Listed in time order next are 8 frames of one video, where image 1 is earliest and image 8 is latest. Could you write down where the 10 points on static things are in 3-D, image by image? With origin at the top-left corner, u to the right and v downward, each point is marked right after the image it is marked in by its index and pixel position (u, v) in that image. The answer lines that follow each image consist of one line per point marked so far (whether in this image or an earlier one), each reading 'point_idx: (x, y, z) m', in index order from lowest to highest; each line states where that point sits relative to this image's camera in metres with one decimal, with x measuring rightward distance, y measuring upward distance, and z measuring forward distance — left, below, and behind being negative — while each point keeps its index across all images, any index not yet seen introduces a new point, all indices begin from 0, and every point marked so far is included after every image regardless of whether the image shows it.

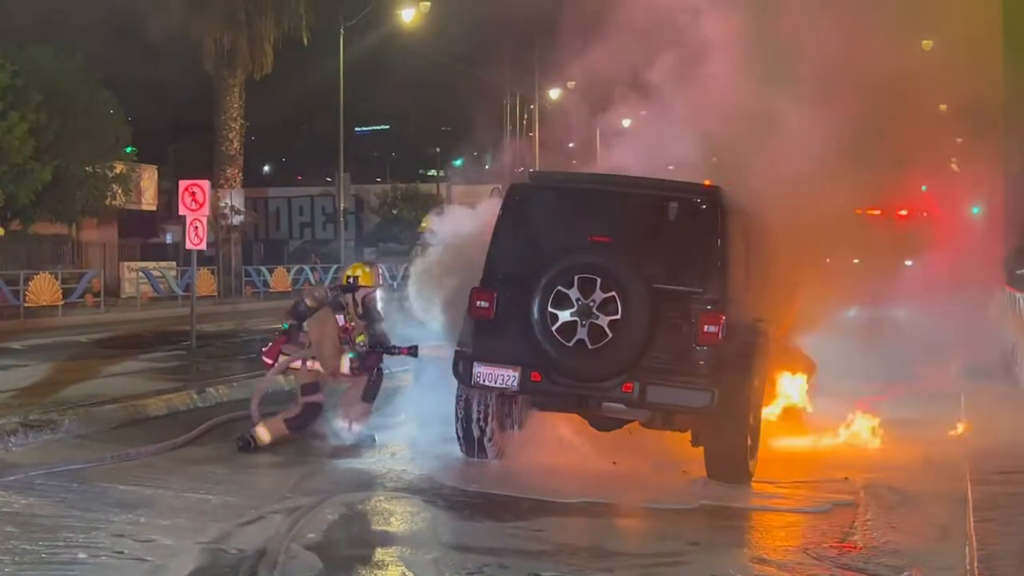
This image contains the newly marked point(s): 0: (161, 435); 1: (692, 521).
0: (-2.8, -1.1, +7.8) m
1: (+1.0, -1.2, +5.6) m
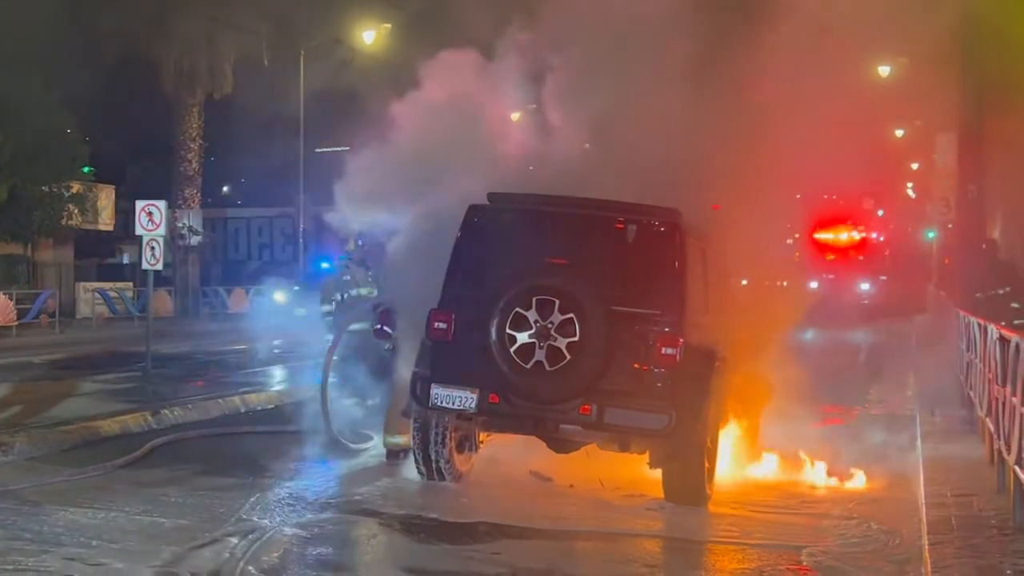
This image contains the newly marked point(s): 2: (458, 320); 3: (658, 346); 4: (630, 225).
0: (-3.1, -1.2, +7.6) m
1: (+0.8, -1.3, +5.6) m
2: (-0.3, -0.1, +6.0) m
3: (+0.9, -0.3, +6.0) m
4: (+0.7, +0.4, +6.3) m
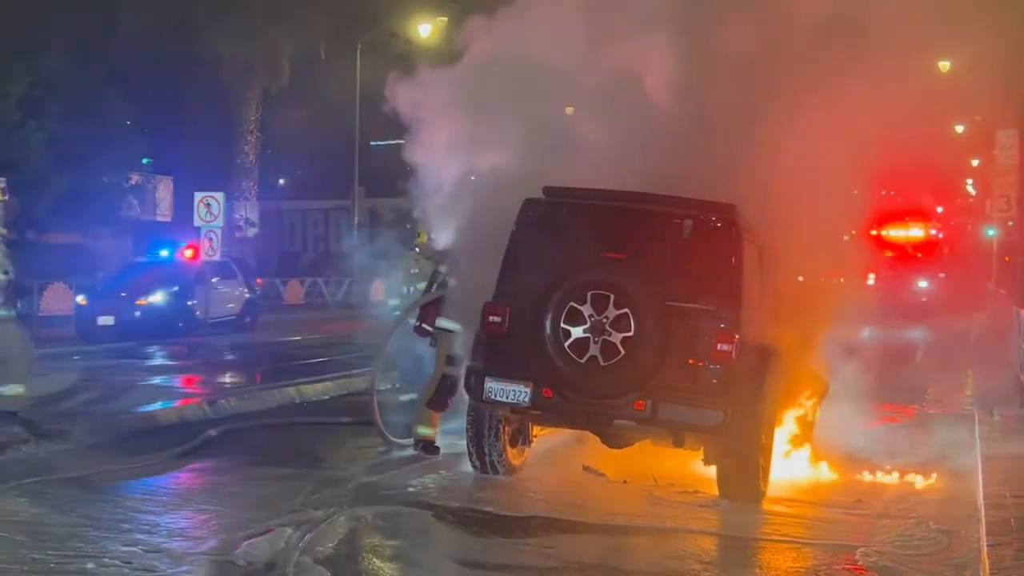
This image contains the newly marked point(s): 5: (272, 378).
0: (-2.7, -1.1, +7.8) m
1: (+1.0, -1.3, +5.6) m
2: (0.0, -0.1, +6.0) m
3: (+1.2, -0.3, +6.0) m
4: (+1.1, +0.4, +6.3) m
5: (-2.8, -1.0, +12.0) m
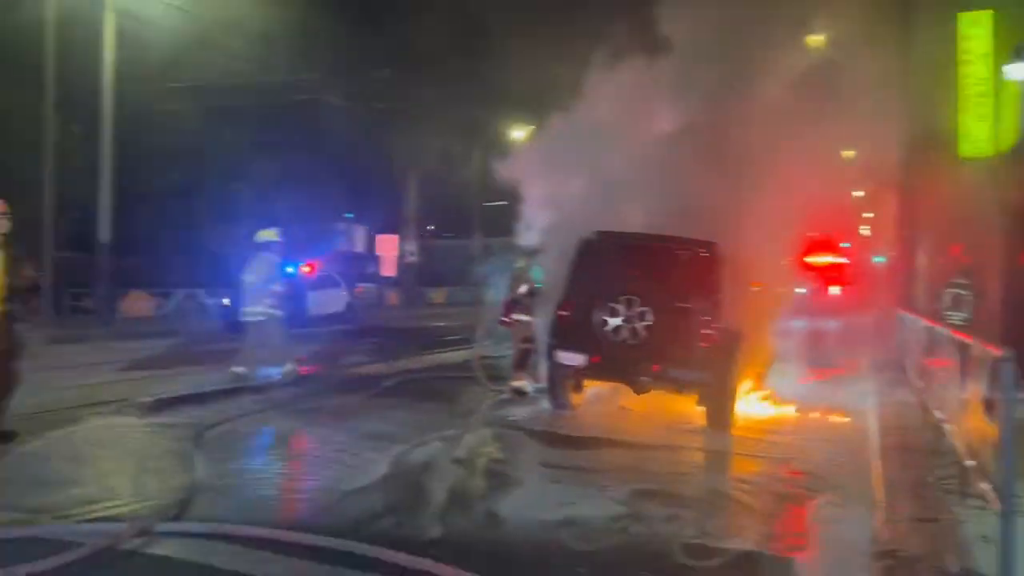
0: (-2.0, -1.2, +12.1) m
1: (+1.6, -1.4, +9.7) m
2: (+0.6, -0.2, +10.2) m
3: (+1.8, -0.4, +10.1) m
4: (+1.7, +0.4, +10.3) m
5: (-1.8, -0.9, +16.3) m
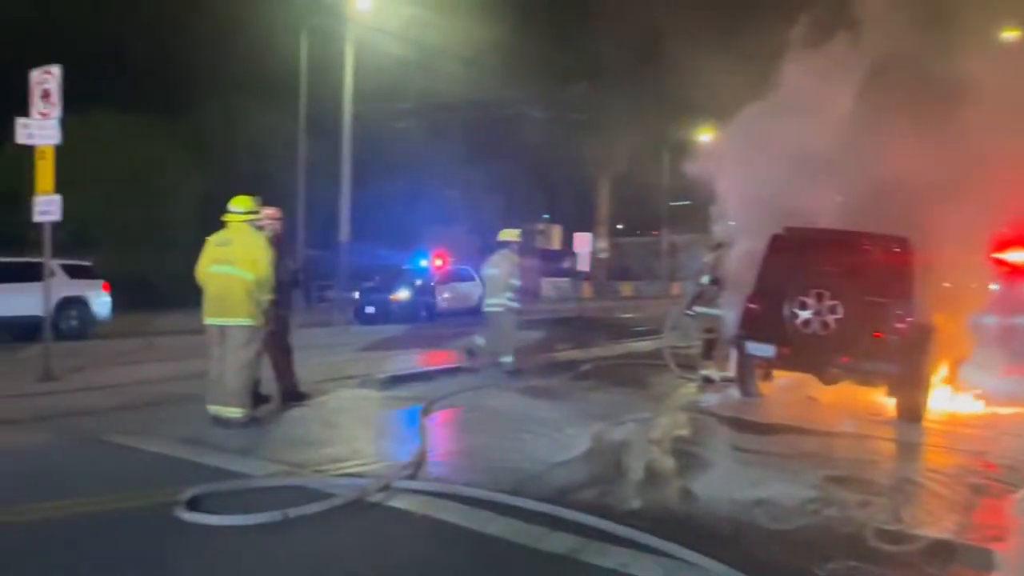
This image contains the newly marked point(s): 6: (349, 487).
0: (+0.2, -1.1, +12.9) m
1: (+3.4, -1.4, +10.0) m
2: (+2.5, -0.1, +10.6) m
3: (+3.6, -0.4, +10.3) m
4: (+3.6, +0.4, +10.6) m
5: (+1.1, -0.7, +17.1) m
6: (-1.1, -1.3, +7.3) m
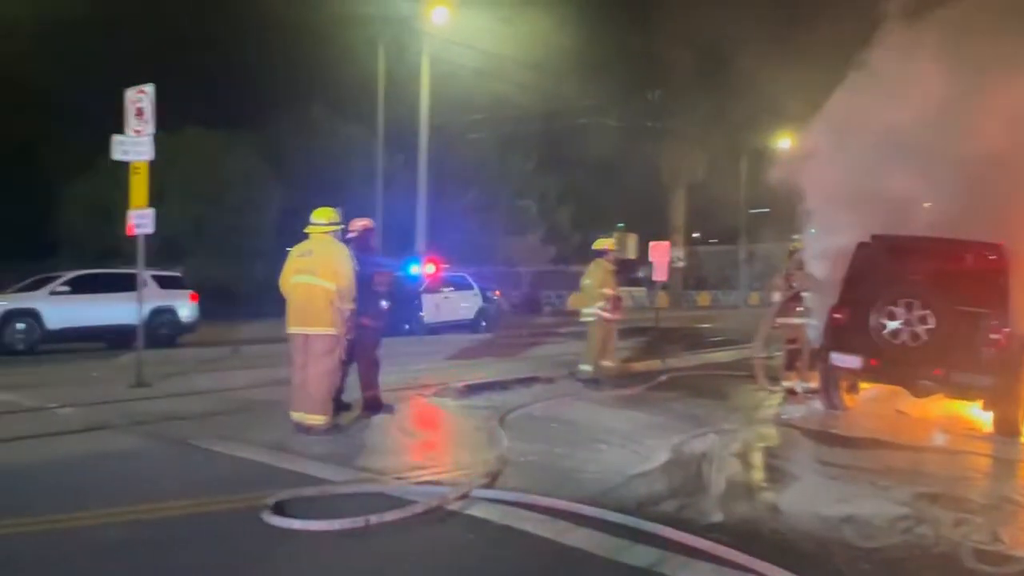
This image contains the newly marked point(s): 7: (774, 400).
0: (+1.2, -1.2, +12.8) m
1: (+4.1, -1.5, +9.7) m
2: (+3.2, -0.2, +10.4) m
3: (+4.4, -0.5, +10.0) m
4: (+4.4, +0.3, +10.3) m
5: (+2.3, -0.9, +16.9) m
6: (-0.6, -1.4, +7.3) m
7: (+2.8, -1.2, +11.7) m
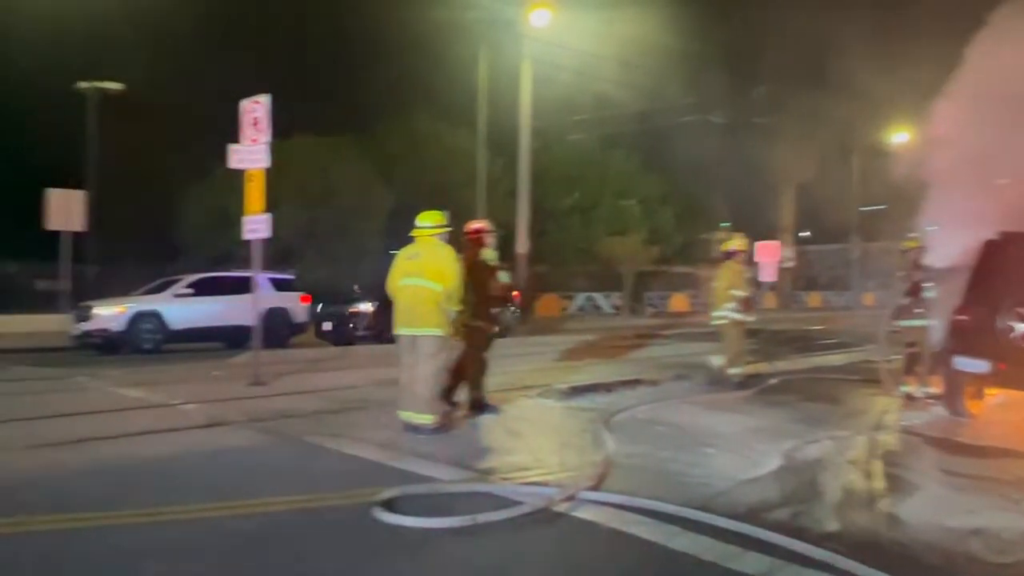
0: (+2.4, -1.2, +12.6) m
1: (+5.1, -1.5, +9.2) m
2: (+4.3, -0.2, +10.0) m
3: (+5.4, -0.5, +9.5) m
4: (+5.4, +0.3, +9.8) m
5: (+3.9, -0.9, +16.6) m
6: (+0.2, -1.4, +7.3) m
7: (+4.0, -1.2, +11.3) m
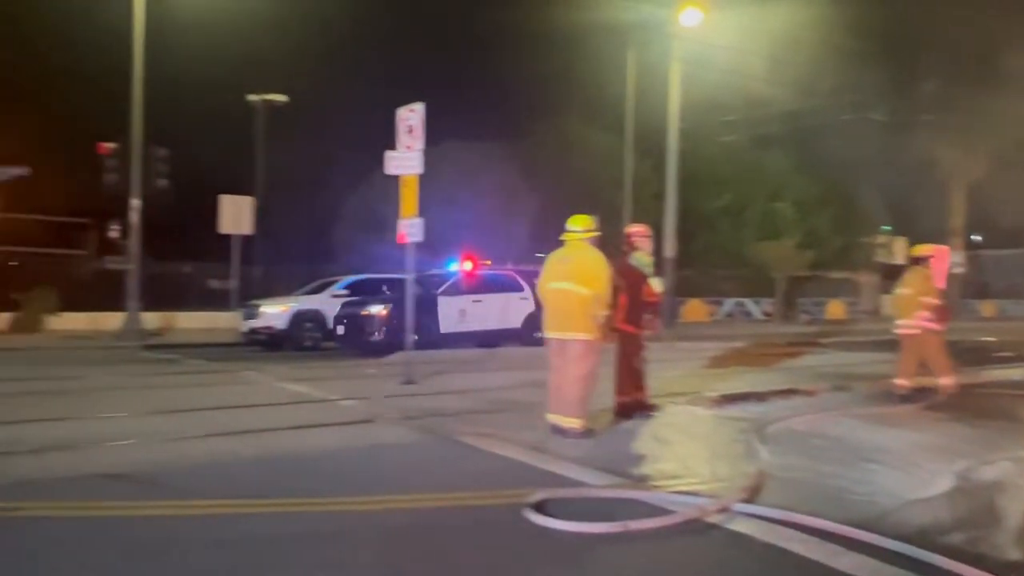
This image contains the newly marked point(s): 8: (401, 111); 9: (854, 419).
0: (+4.1, -1.3, +12.0) m
1: (+6.3, -1.6, +8.3) m
2: (+5.6, -0.3, +9.2) m
3: (+6.6, -0.6, +8.6) m
4: (+6.7, +0.1, +8.8) m
5: (+6.1, -1.0, +15.8) m
6: (+1.2, -1.4, +7.0) m
7: (+5.5, -1.4, +10.5) m
8: (-1.3, +2.2, +12.7) m
9: (+3.4, -1.3, +10.8) m
